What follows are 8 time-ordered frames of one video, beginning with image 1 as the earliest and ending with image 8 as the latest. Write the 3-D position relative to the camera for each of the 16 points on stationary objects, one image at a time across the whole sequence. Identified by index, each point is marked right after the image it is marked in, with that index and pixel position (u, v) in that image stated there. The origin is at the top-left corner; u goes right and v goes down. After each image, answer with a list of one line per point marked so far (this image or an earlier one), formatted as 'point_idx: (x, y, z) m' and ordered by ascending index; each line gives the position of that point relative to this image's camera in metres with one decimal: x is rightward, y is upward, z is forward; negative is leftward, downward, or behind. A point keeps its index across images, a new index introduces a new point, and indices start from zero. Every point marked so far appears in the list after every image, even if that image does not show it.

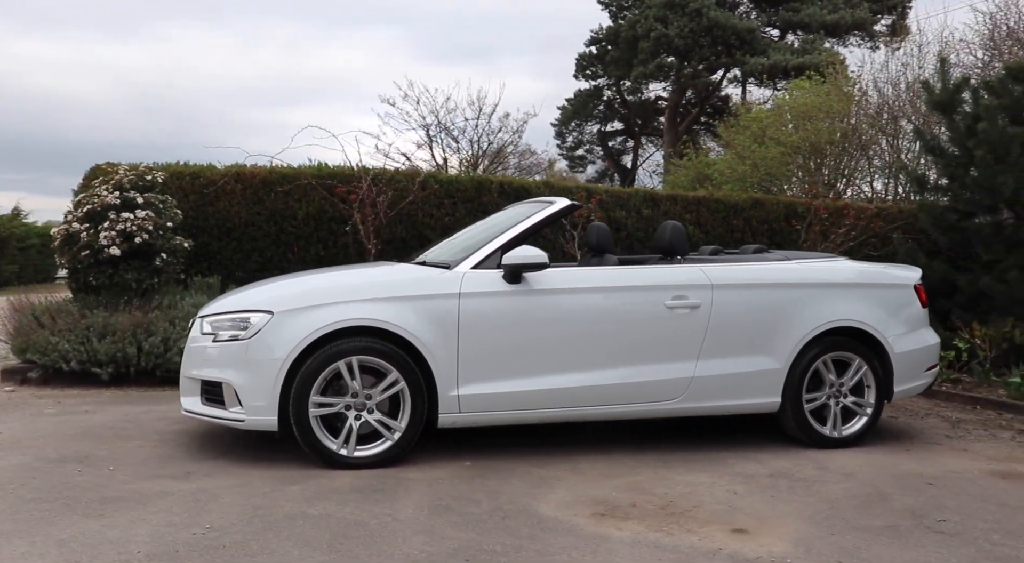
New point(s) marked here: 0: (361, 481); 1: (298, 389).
0: (-0.7, -1.0, +3.9) m
1: (-1.1, -0.6, +4.0) m
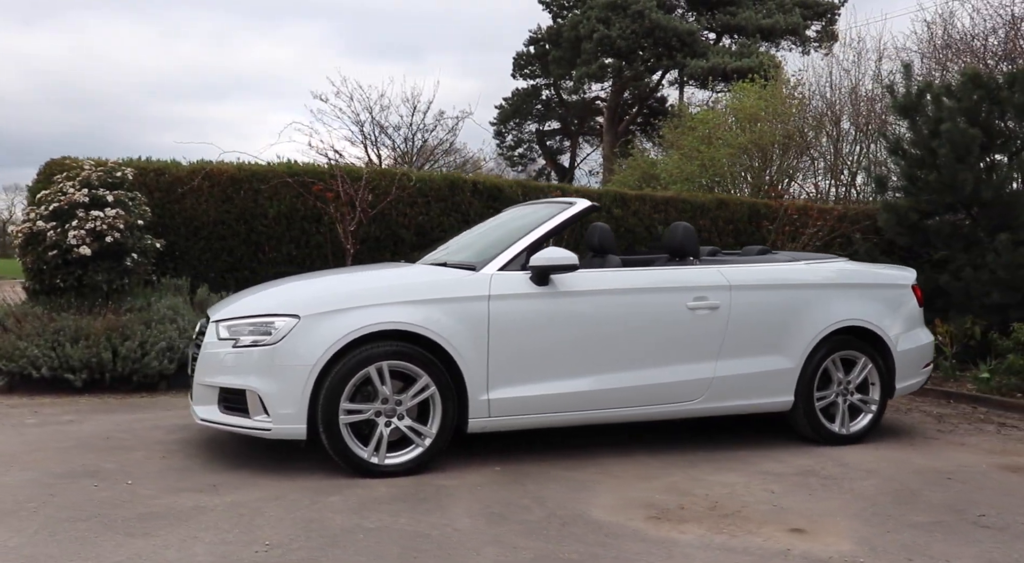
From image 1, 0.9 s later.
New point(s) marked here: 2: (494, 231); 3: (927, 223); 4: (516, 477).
0: (-0.5, -1.0, +3.8) m
1: (-0.9, -0.6, +3.9) m
2: (-0.1, +0.4, +5.4) m
3: (+5.3, +0.7, +9.7) m
4: (0.0, -1.1, +4.1) m
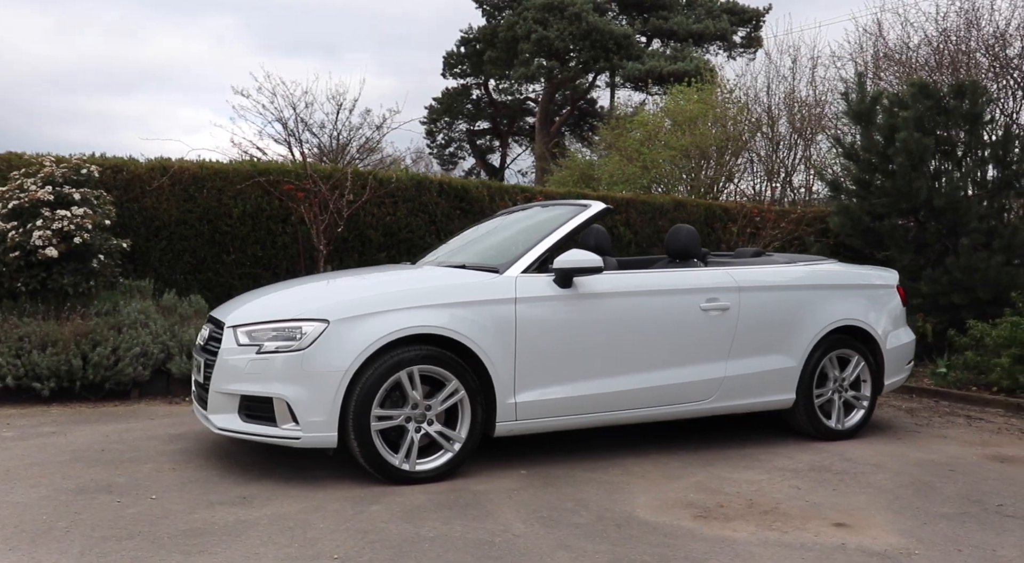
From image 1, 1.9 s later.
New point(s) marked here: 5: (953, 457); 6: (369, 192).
0: (-0.3, -1.1, +3.7) m
1: (-0.8, -0.6, +3.8) m
2: (0.0, +0.3, +5.3) m
3: (+4.9, +0.8, +10.1) m
4: (+0.2, -1.1, +4.1) m
5: (+2.9, -1.2, +4.9) m
6: (-1.8, +1.2, +9.7) m
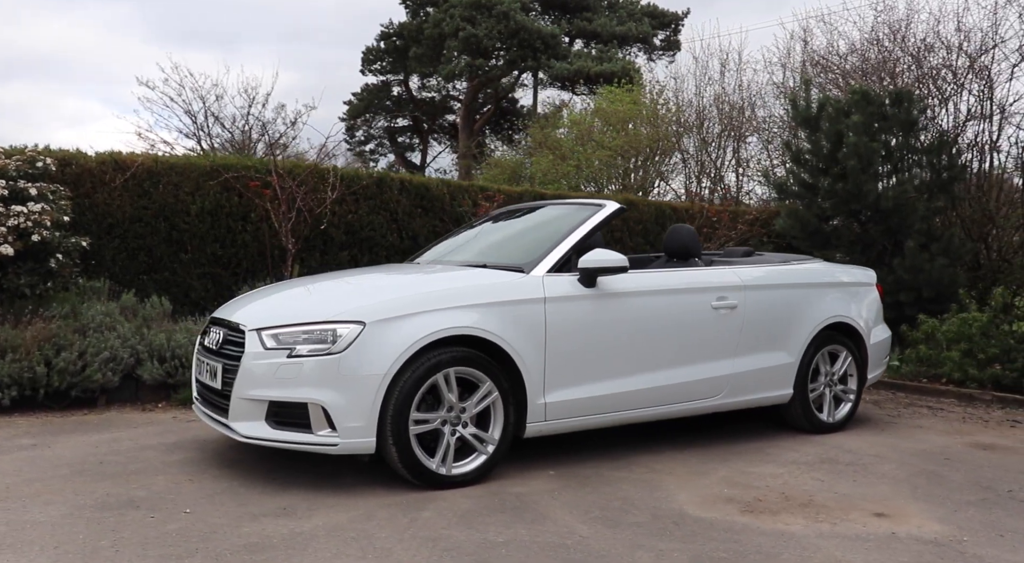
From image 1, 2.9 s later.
0: (-0.1, -1.1, +3.6) m
1: (-0.6, -0.6, +3.7) m
2: (0.0, +0.3, +5.3) m
3: (+4.4, +0.8, +10.6) m
4: (+0.4, -1.1, +4.1) m
5: (+2.9, -1.1, +5.2) m
6: (-2.2, +1.2, +9.4) m
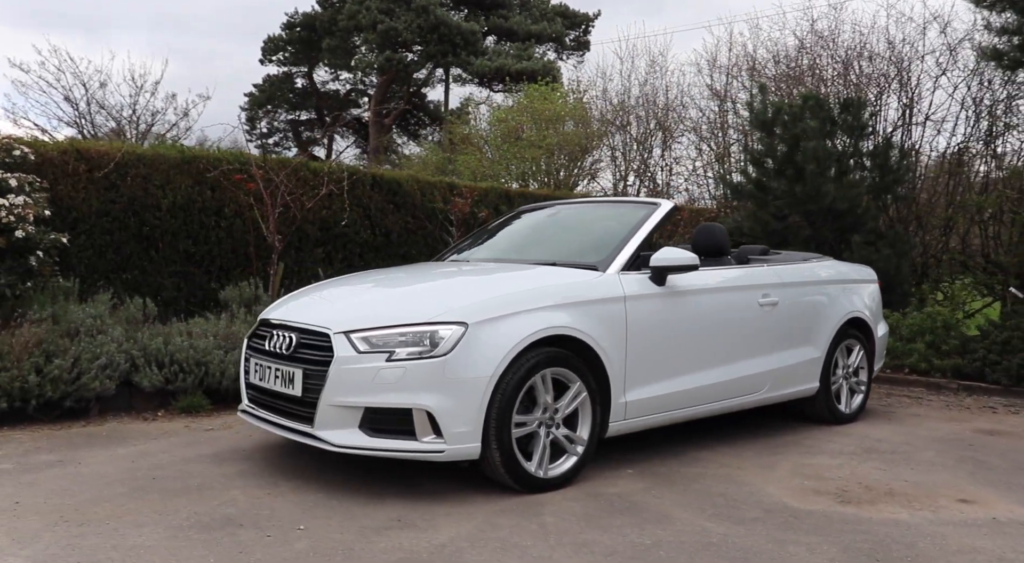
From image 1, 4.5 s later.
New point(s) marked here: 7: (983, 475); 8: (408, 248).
0: (+0.4, -1.0, +3.6) m
1: (-0.1, -0.6, +3.6) m
2: (+0.3, +0.4, +5.2) m
3: (+4.0, +0.8, +11.1) m
4: (+0.8, -1.1, +4.1) m
5: (+3.2, -1.1, +5.5) m
6: (-2.4, +1.2, +9.1) m
7: (+2.7, -1.1, +4.2) m
8: (-1.4, +0.4, +10.2) m
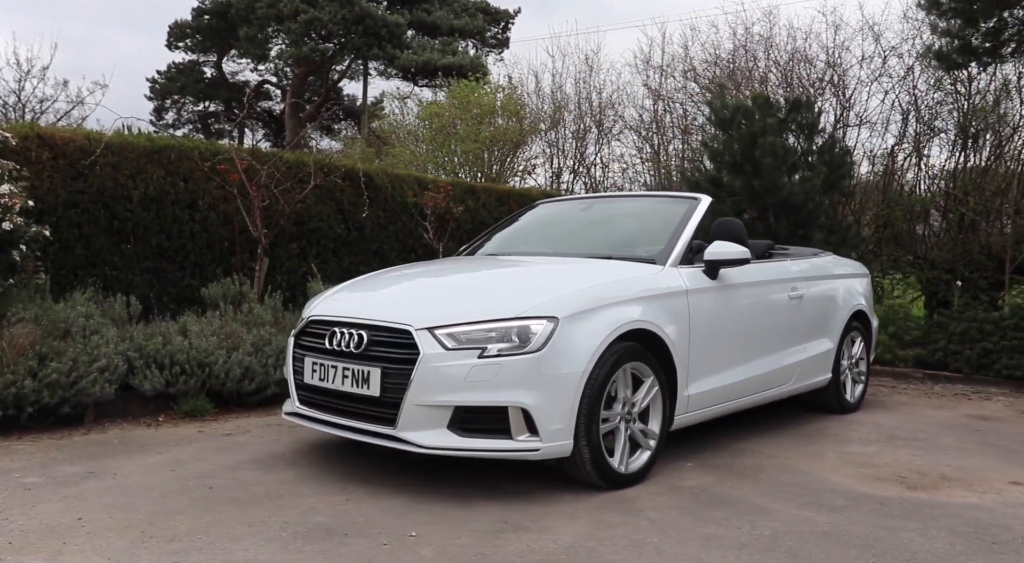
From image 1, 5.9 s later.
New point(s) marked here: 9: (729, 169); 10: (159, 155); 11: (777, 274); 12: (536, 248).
0: (+0.8, -1.0, +3.6) m
1: (+0.4, -0.6, +3.5) m
2: (+0.5, +0.4, +5.2) m
3: (+3.6, +0.9, +11.4) m
4: (+1.2, -1.0, +4.1) m
5: (+3.4, -1.1, +5.8) m
6: (-2.6, +1.2, +8.7) m
7: (+3.0, -1.1, +4.5) m
8: (-1.8, +0.5, +9.9) m
9: (+3.2, +1.7, +11.2) m
10: (-3.5, +1.3, +7.6) m
11: (+1.8, +0.1, +5.1) m
12: (+0.1, +0.2, +5.2) m
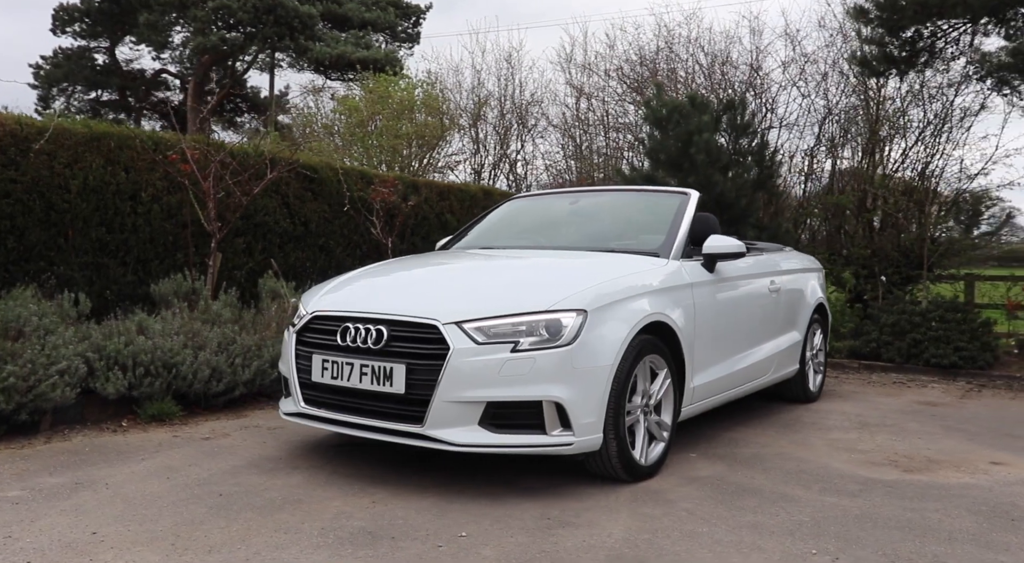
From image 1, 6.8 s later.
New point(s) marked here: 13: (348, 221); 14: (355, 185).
0: (+0.9, -1.0, +3.6) m
1: (+0.5, -0.5, +3.5) m
2: (+0.4, +0.4, +5.2) m
3: (+2.7, +1.0, +11.7) m
4: (+1.2, -1.0, +4.2) m
5: (+3.2, -1.0, +6.2) m
6: (-3.1, +1.3, +8.3) m
7: (+3.0, -1.0, +4.8) m
8: (-2.4, +0.5, +9.6) m
9: (+2.4, +1.7, +11.5) m
10: (-3.9, +1.3, +7.1) m
11: (+1.8, +0.1, +5.3) m
12: (+0.1, +0.3, +5.2) m
13: (-2.2, +0.8, +9.9) m
14: (-2.0, +1.3, +10.1) m
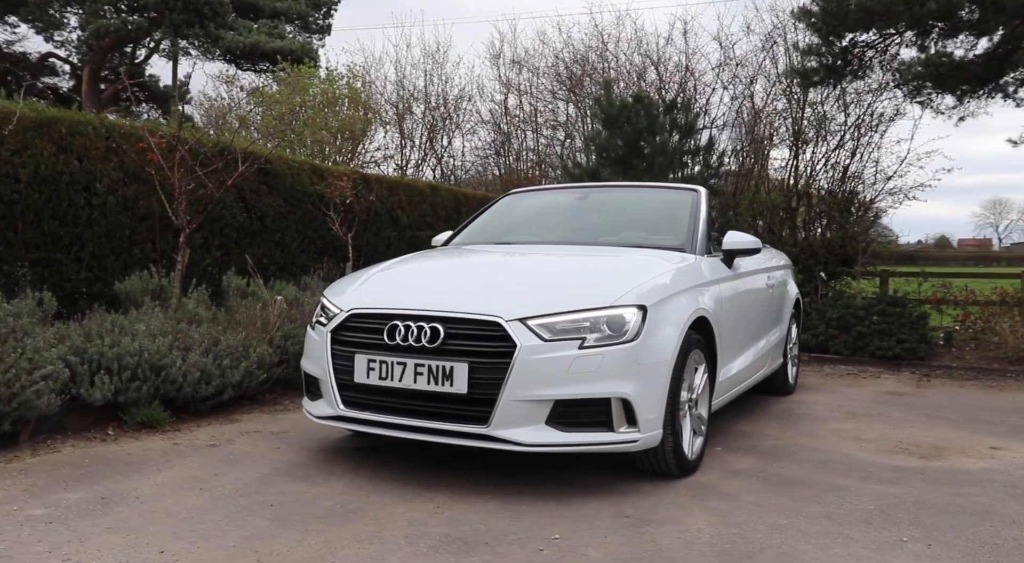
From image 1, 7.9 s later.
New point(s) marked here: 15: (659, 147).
0: (+1.1, -1.0, +3.7) m
1: (+0.7, -0.5, +3.5) m
2: (+0.5, +0.5, +5.2) m
3: (+2.0, +1.0, +12.0) m
4: (+1.4, -1.0, +4.3) m
5: (+3.2, -1.0, +6.5) m
6: (-3.4, +1.3, +7.9) m
7: (+3.1, -1.0, +5.1) m
8: (-2.8, +0.6, +9.3) m
9: (+1.7, +1.8, +11.6) m
10: (-4.0, +1.3, +6.6) m
11: (+1.8, +0.1, +5.4) m
12: (+0.1, +0.3, +5.1) m
13: (-2.6, +0.8, +9.6) m
14: (-2.5, +1.3, +9.7) m
15: (+2.3, +2.0, +11.4) m
